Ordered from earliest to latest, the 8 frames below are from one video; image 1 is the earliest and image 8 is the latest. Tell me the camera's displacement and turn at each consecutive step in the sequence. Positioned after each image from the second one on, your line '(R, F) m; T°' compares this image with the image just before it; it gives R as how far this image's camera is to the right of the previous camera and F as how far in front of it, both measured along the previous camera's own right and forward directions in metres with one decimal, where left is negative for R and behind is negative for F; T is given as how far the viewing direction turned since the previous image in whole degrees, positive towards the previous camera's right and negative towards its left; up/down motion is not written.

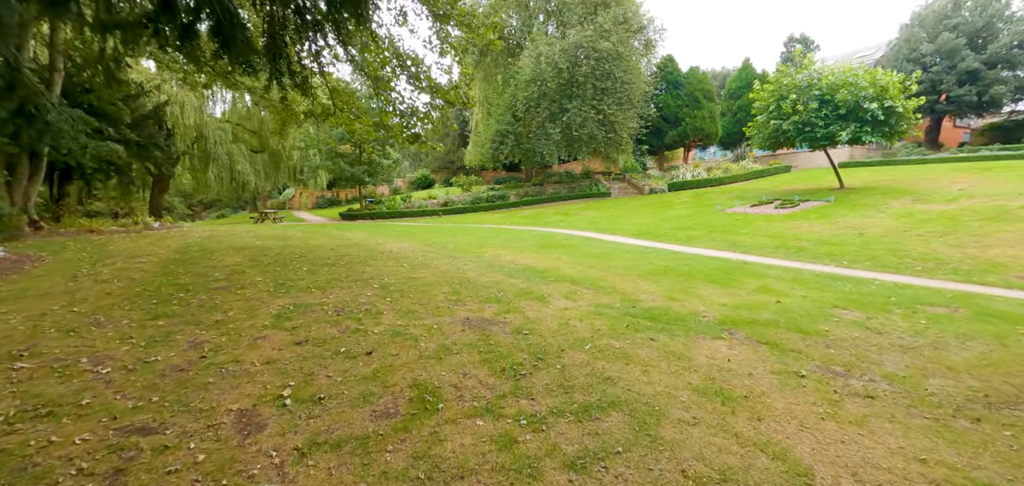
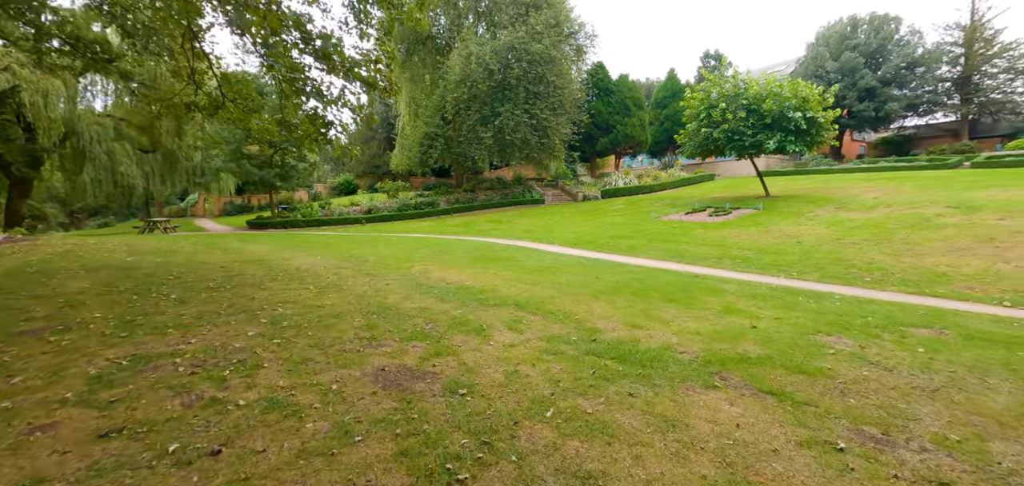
(0.0, +1.3) m; +8°
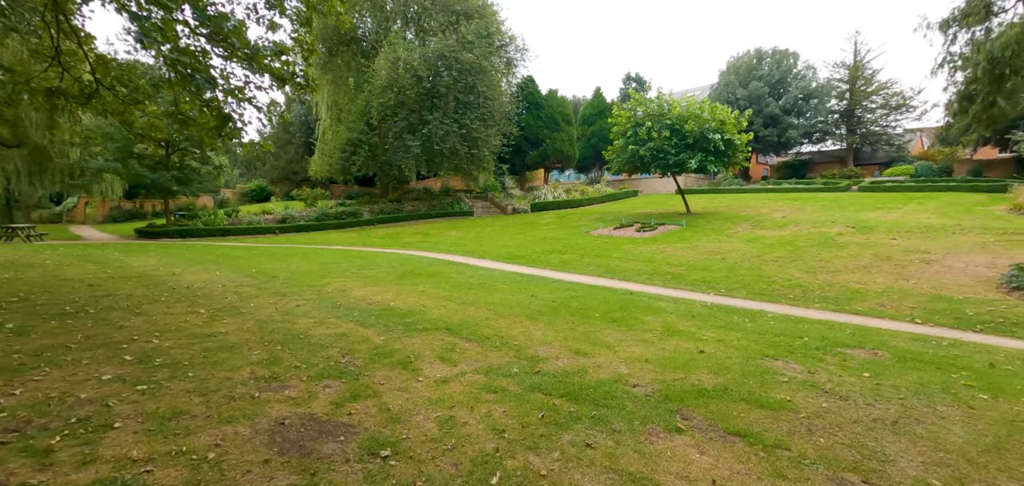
(-0.1, +0.6) m; +9°
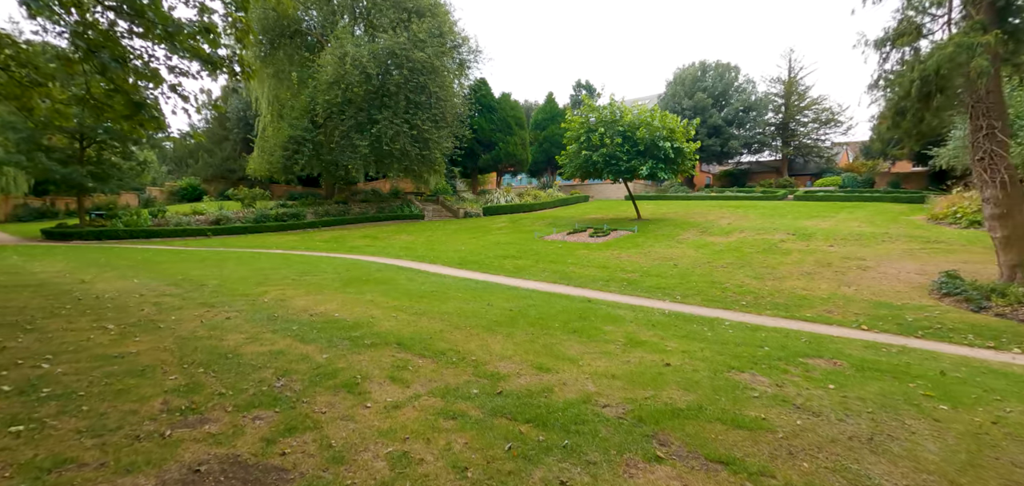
(-0.1, +0.4) m; +6°
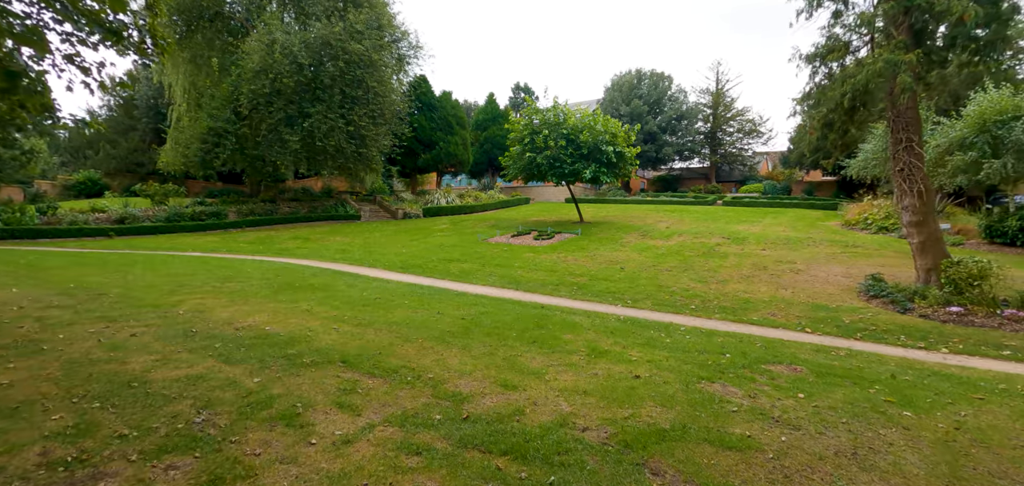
(-0.2, +0.4) m; +7°
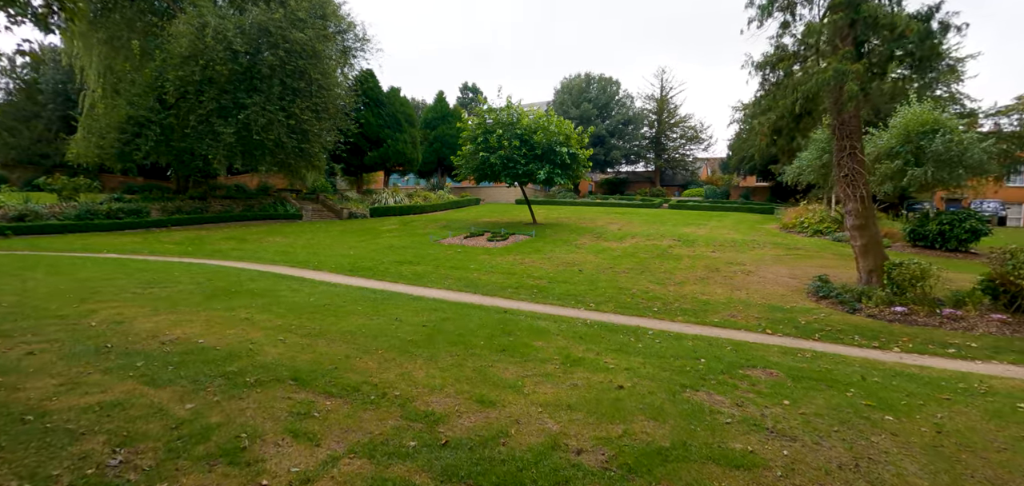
(-0.3, +0.4) m; +6°
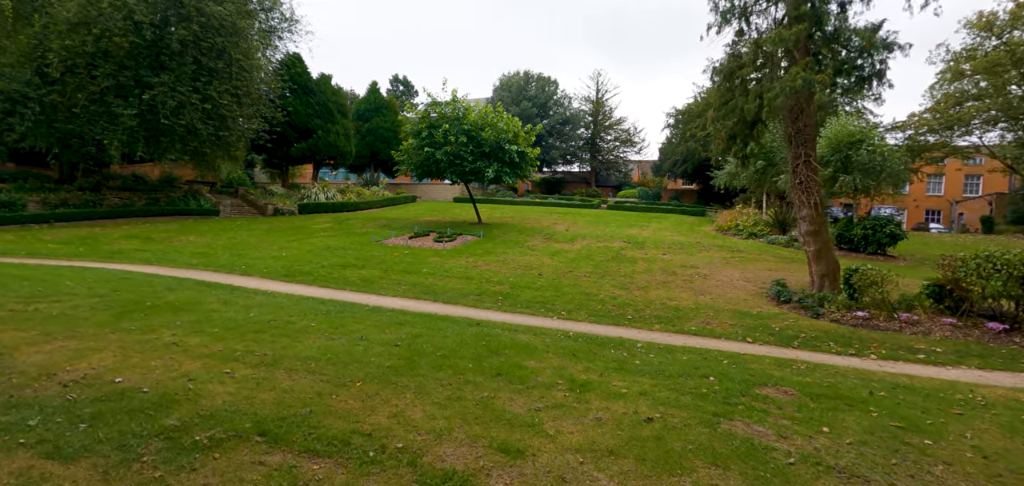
(-0.7, +0.7) m; +9°
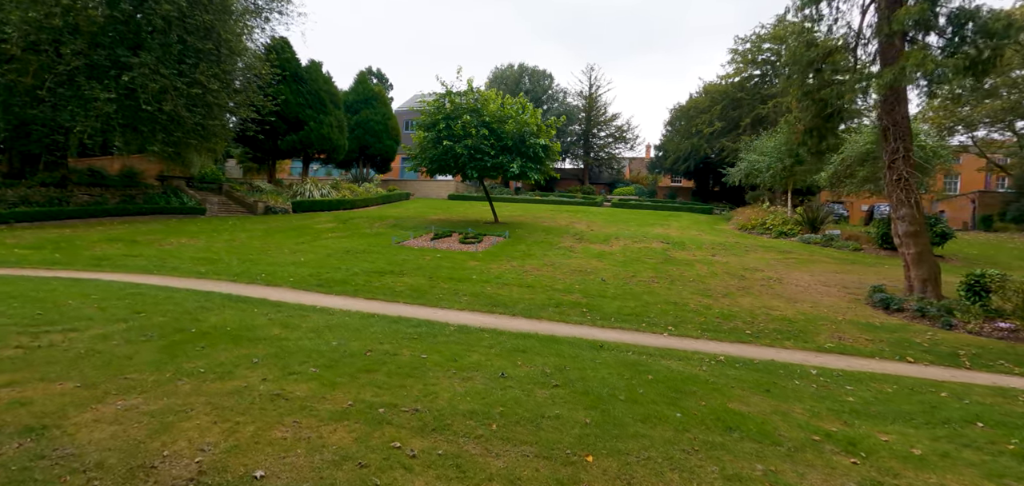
(-2.1, +1.4) m; +4°
